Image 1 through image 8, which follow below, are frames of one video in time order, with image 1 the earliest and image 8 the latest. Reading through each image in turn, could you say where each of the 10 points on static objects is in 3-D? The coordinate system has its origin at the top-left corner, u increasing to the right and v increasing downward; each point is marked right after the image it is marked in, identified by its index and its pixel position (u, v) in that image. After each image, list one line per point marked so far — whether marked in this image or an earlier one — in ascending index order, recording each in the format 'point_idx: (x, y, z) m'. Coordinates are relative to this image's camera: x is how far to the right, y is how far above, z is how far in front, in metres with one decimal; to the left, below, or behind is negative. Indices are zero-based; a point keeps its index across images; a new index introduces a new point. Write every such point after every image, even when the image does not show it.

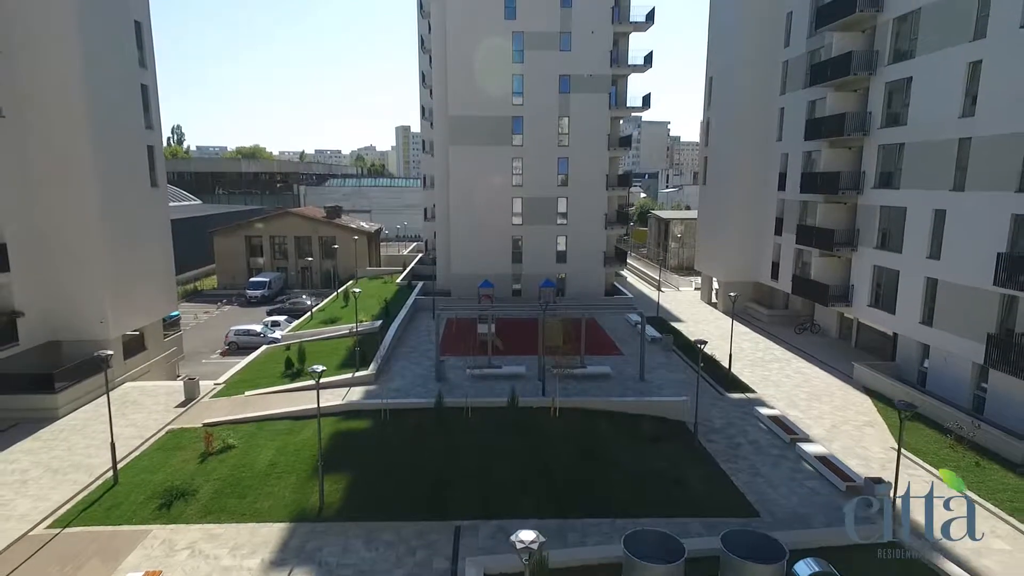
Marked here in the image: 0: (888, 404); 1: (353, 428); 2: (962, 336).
0: (+15.3, -4.8, +19.5) m
1: (-5.5, -4.9, +16.6) m
2: (+17.3, -1.9, +18.4) m
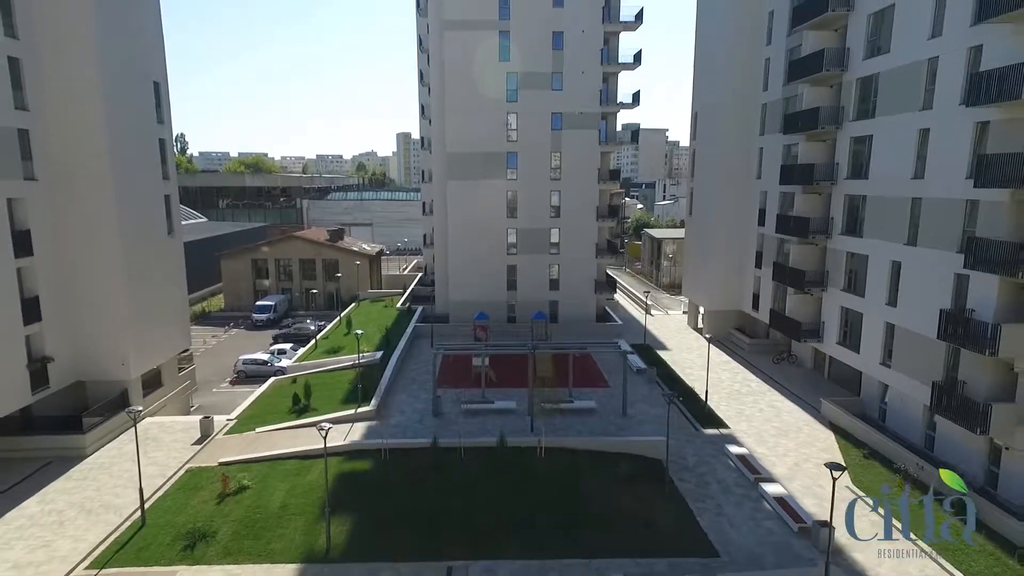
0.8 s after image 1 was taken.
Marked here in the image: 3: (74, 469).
0: (+14.9, -6.8, +21.1) m
1: (-6.0, -6.9, +18.3) m
2: (+16.8, -3.9, +20.0) m
3: (-17.5, -7.2, +19.1) m
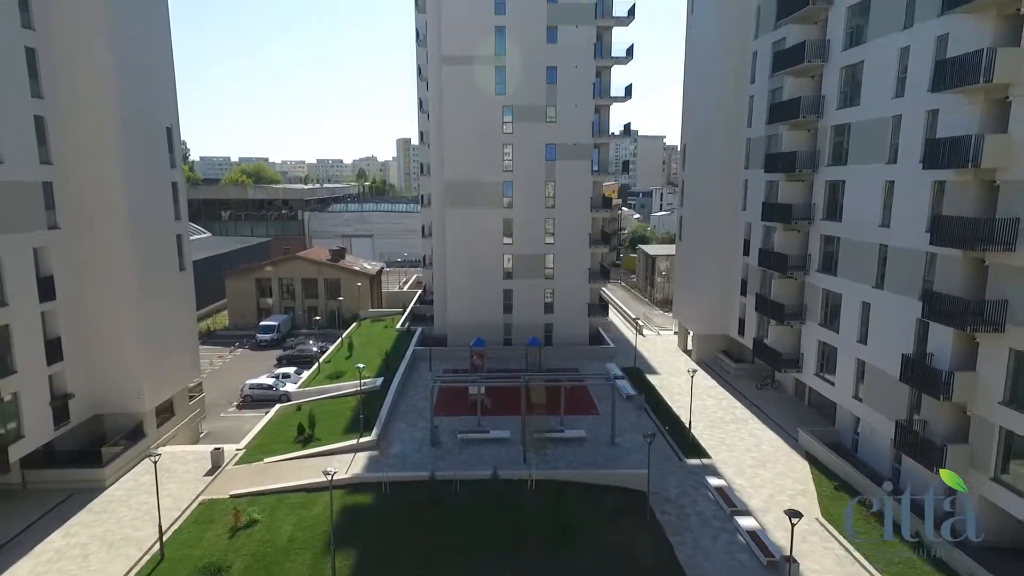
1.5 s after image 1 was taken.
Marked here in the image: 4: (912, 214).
0: (+14.6, -8.6, +22.4) m
1: (-6.3, -8.8, +19.6) m
2: (+16.5, -5.7, +21.3) m
3: (-17.8, -9.1, +20.4) m
4: (+16.5, +3.0, +19.8) m
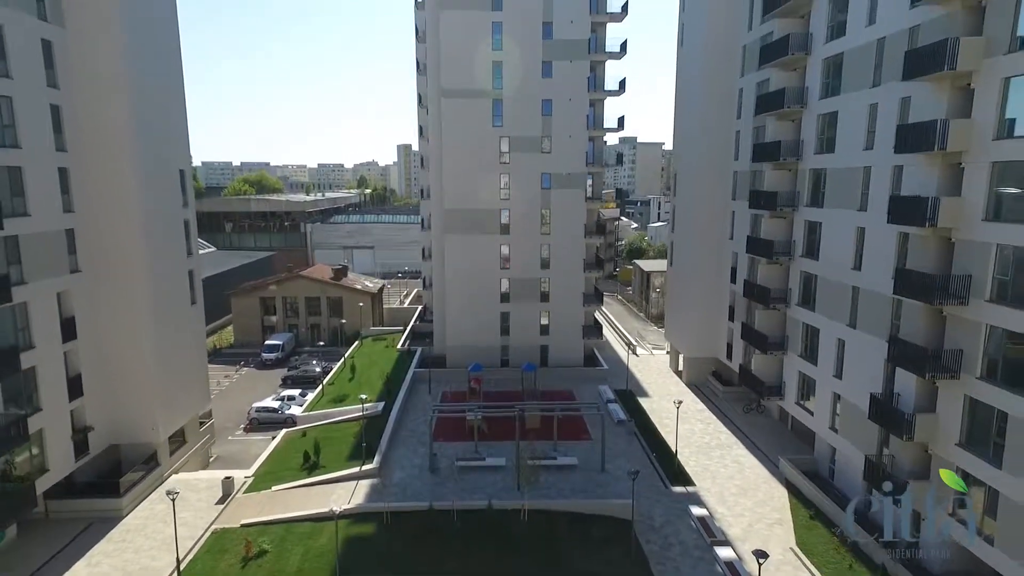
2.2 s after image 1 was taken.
0: (+14.3, -10.5, +23.7) m
1: (-6.6, -10.7, +20.9) m
2: (+16.2, -7.6, +22.6) m
3: (-18.1, -11.0, +21.8) m
4: (+16.2, +1.1, +21.1) m
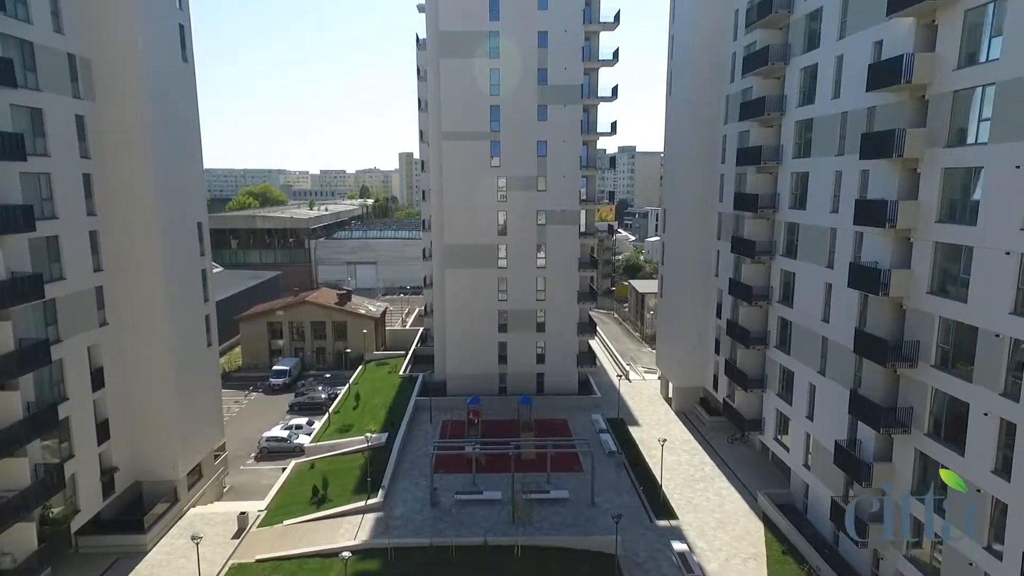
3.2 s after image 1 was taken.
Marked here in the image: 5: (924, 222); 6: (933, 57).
0: (+14.0, -13.1, +25.4) m
1: (-6.9, -13.3, +22.7) m
2: (+15.9, -10.2, +24.4) m
3: (-18.4, -13.7, +23.6) m
4: (+15.9, -1.4, +22.9) m
5: (+16.3, +2.6, +18.9) m
6: (+16.1, +8.8, +18.3) m
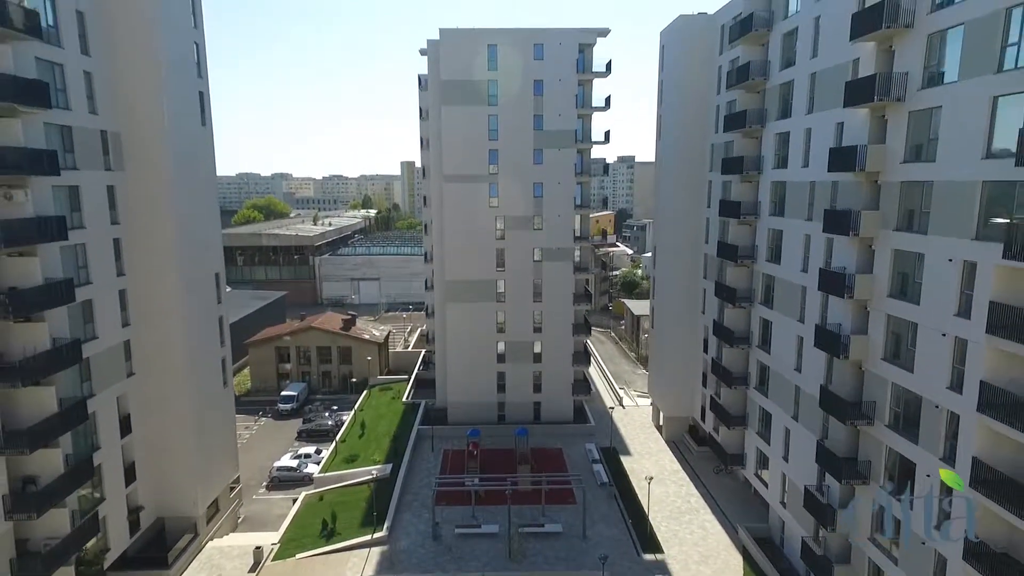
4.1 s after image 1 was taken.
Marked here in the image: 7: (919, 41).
0: (+13.8, -16.0, +27.3) m
1: (-7.1, -16.2, +24.7) m
2: (+15.7, -13.1, +26.3) m
3: (-18.6, -16.6, +25.6) m
4: (+15.6, -4.3, +24.9) m
5: (+16.0, -0.3, +20.9) m
6: (+15.8, +5.9, +20.3) m
7: (+15.9, +9.7, +18.8) m
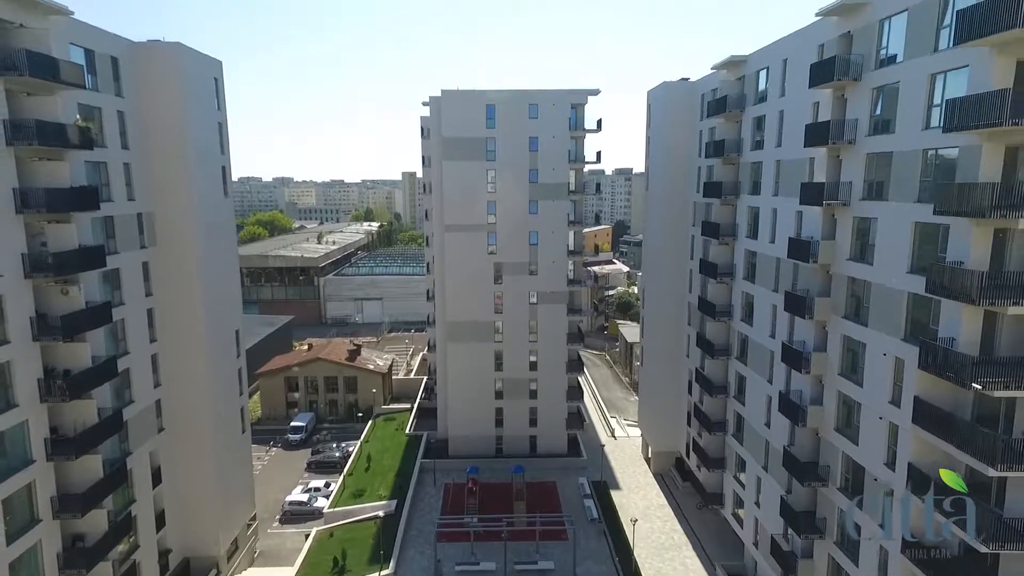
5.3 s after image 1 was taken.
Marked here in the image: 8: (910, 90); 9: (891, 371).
0: (+13.5, -19.9, +29.9) m
1: (-7.4, -20.1, +27.3) m
2: (+15.4, -16.9, +28.9) m
3: (-18.9, -20.5, +28.3) m
4: (+15.3, -8.2, +27.5) m
5: (+15.7, -4.1, +23.6) m
6: (+15.5, +2.1, +23.0) m
7: (+15.6, +5.9, +21.5) m
8: (+15.6, +7.8, +18.8) m
9: (+15.8, -3.4, +19.9) m
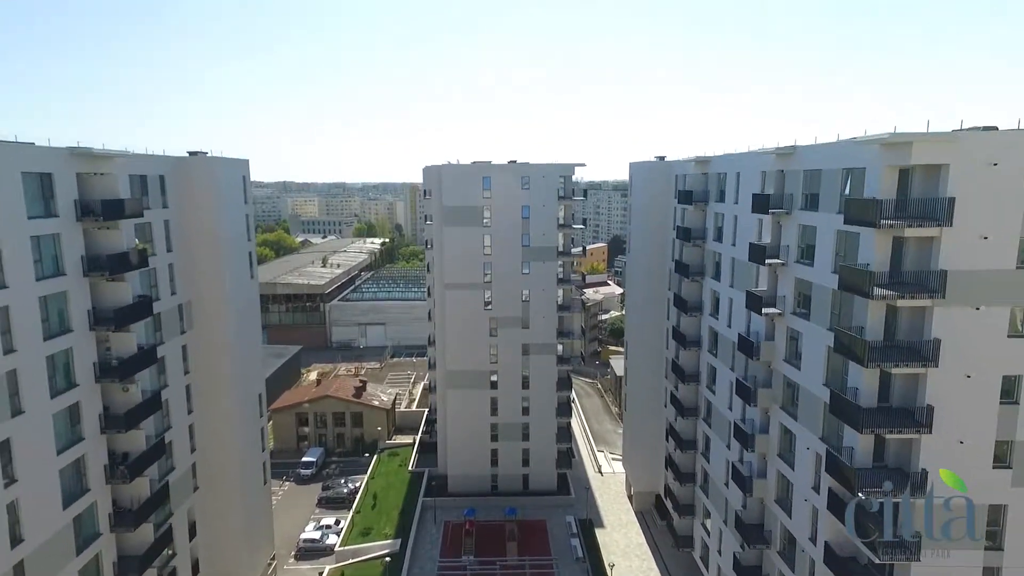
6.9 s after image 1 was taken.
0: (+12.9, -25.3, +34.1) m
1: (-8.0, -25.5, +31.4) m
2: (+14.8, -22.3, +33.0) m
3: (-19.5, -25.9, +32.4) m
4: (+14.7, -13.5, +31.7) m
5: (+15.1, -9.5, +27.8) m
6: (+14.9, -3.3, +27.2) m
7: (+15.0, +0.5, +25.7) m
8: (+15.0, +2.5, +23.1) m
9: (+15.2, -8.8, +24.1) m
